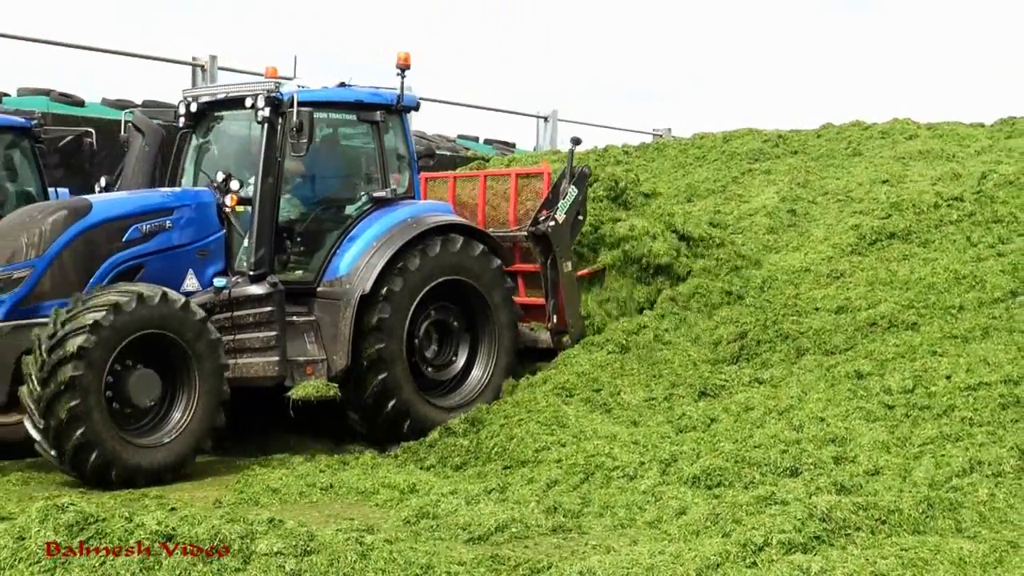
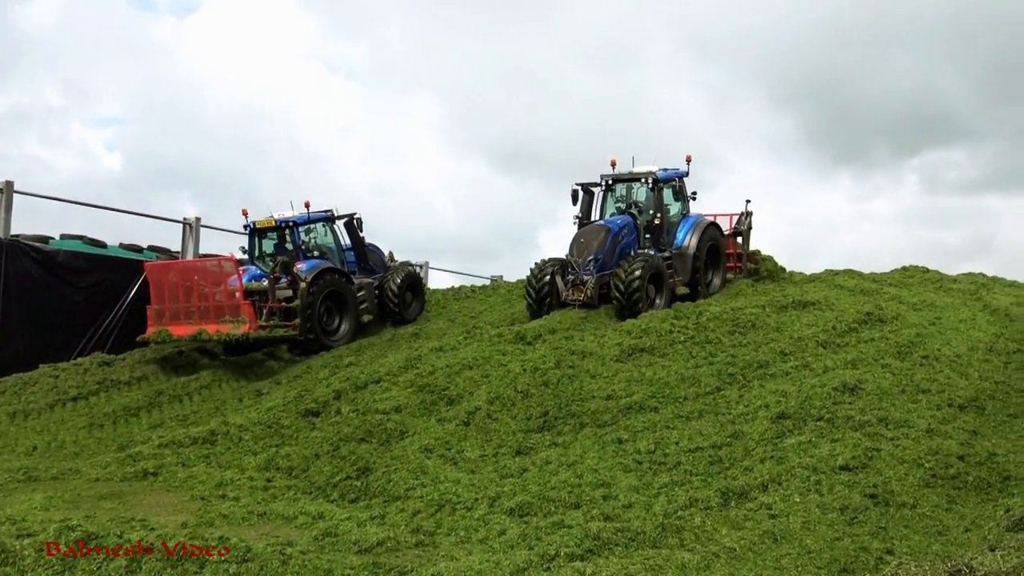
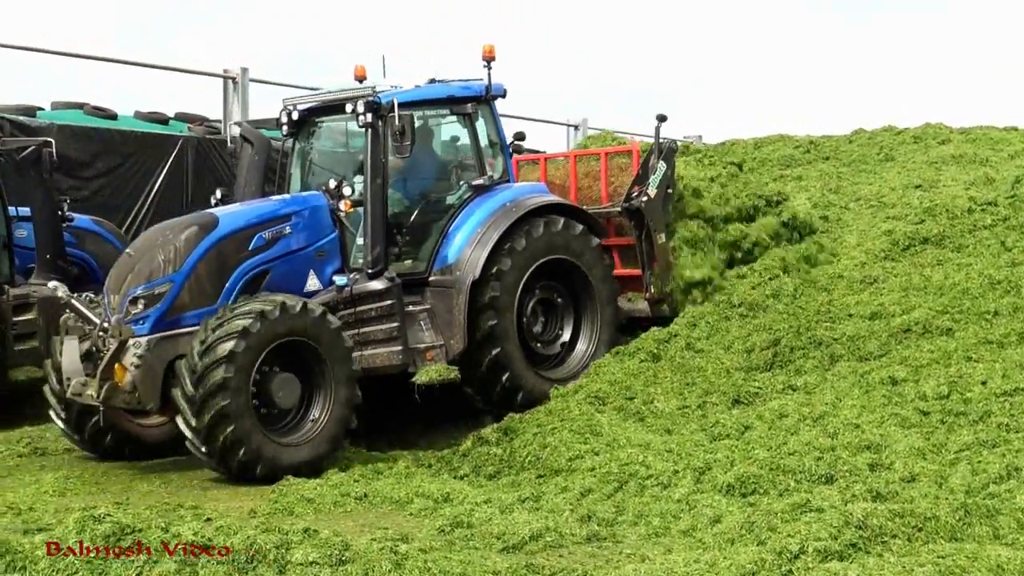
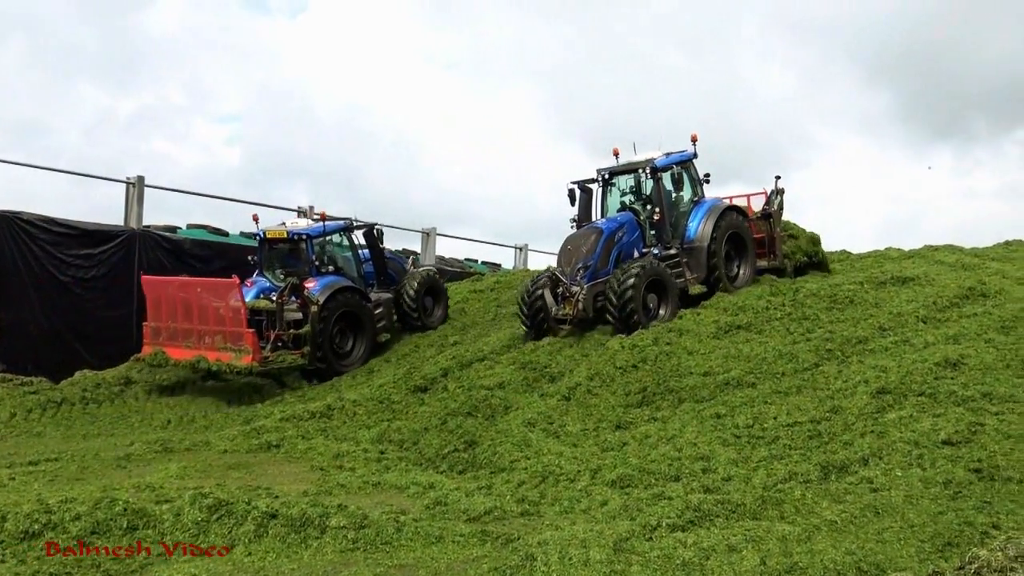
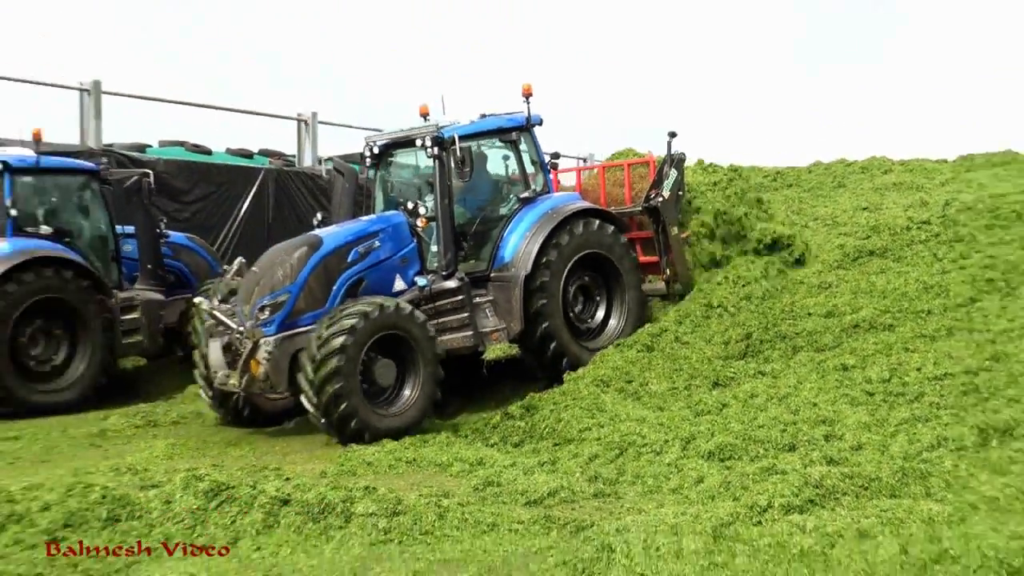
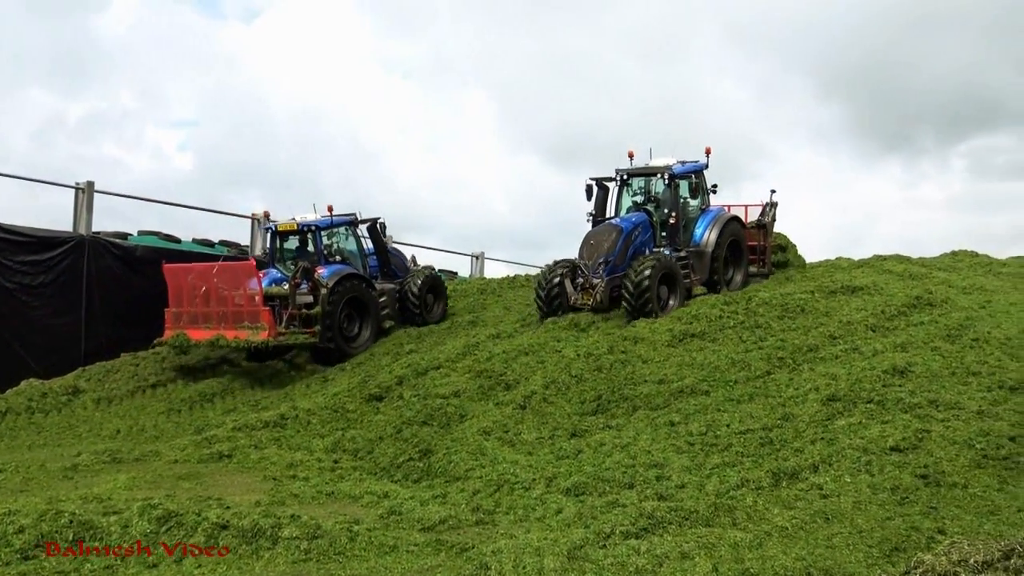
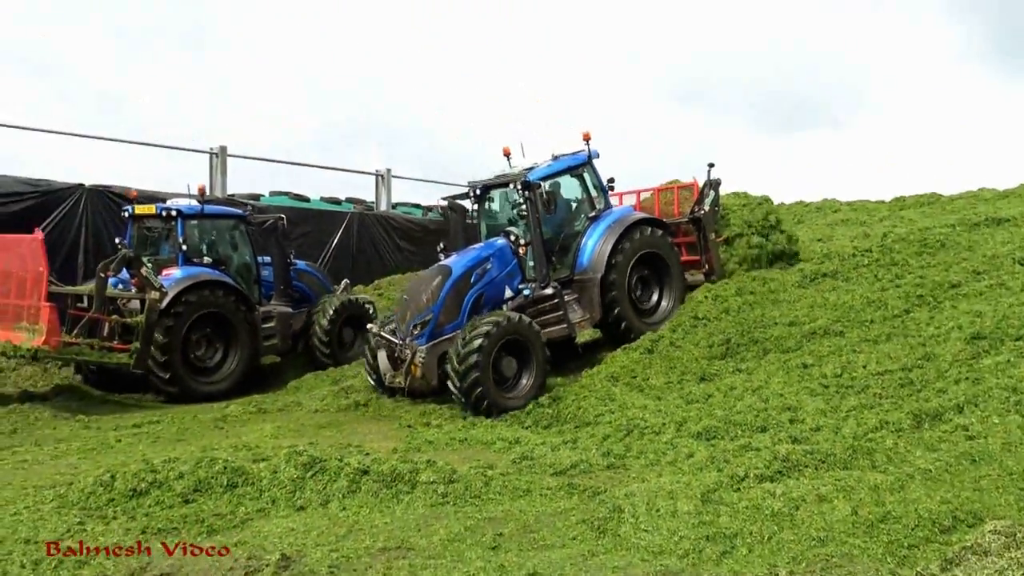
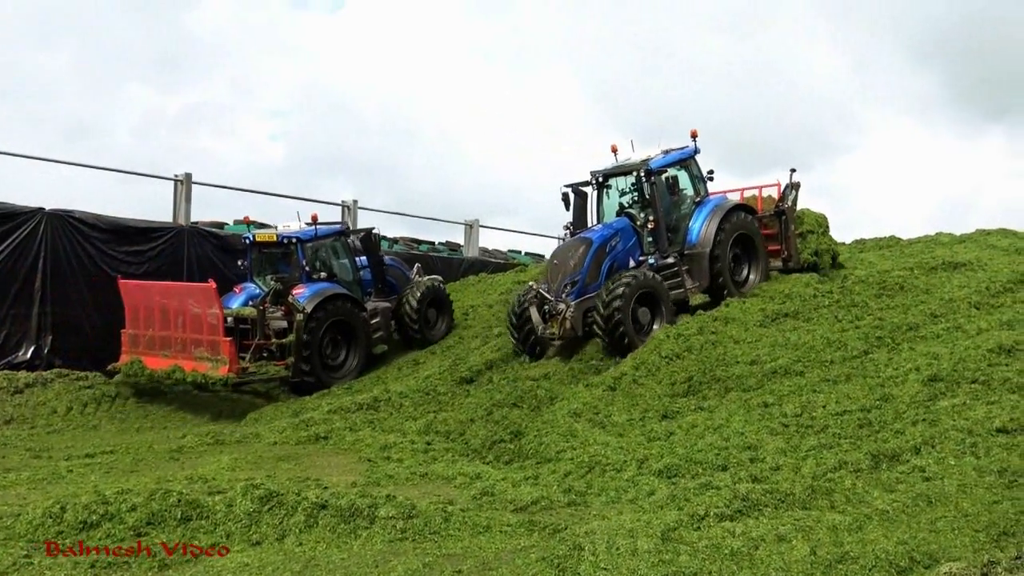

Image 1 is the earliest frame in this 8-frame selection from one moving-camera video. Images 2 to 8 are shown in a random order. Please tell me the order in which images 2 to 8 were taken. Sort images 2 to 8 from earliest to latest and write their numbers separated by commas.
3, 5, 7, 8, 4, 6, 2
